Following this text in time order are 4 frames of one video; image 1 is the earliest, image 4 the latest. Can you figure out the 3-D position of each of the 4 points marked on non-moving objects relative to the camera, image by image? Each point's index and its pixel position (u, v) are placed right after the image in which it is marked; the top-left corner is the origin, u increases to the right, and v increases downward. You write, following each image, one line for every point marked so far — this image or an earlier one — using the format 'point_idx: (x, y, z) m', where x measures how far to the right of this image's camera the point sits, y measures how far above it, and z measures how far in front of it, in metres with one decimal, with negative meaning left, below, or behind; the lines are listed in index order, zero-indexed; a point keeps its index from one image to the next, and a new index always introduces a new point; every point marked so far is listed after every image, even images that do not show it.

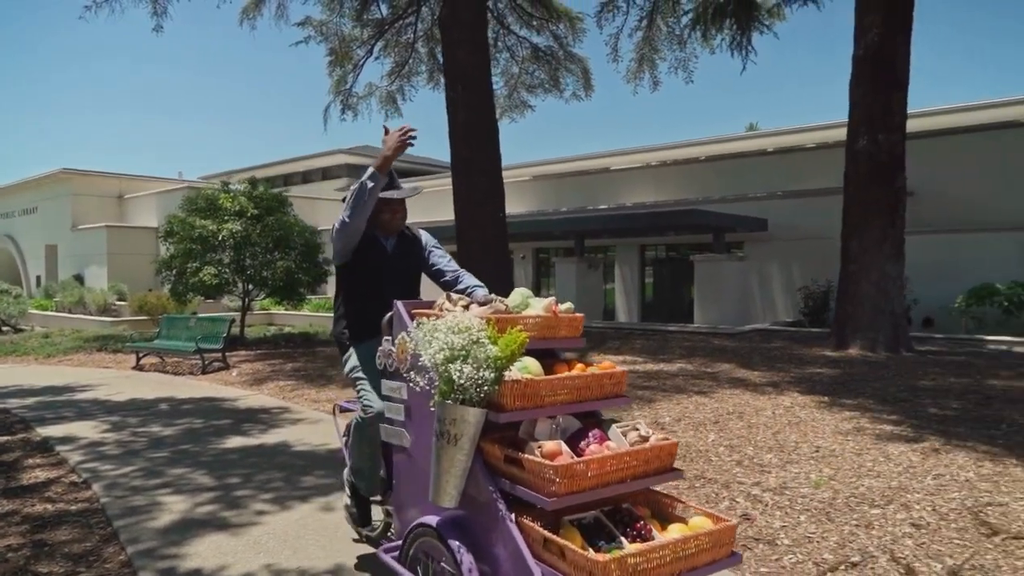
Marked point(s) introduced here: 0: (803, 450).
0: (+2.4, -1.4, +5.9) m
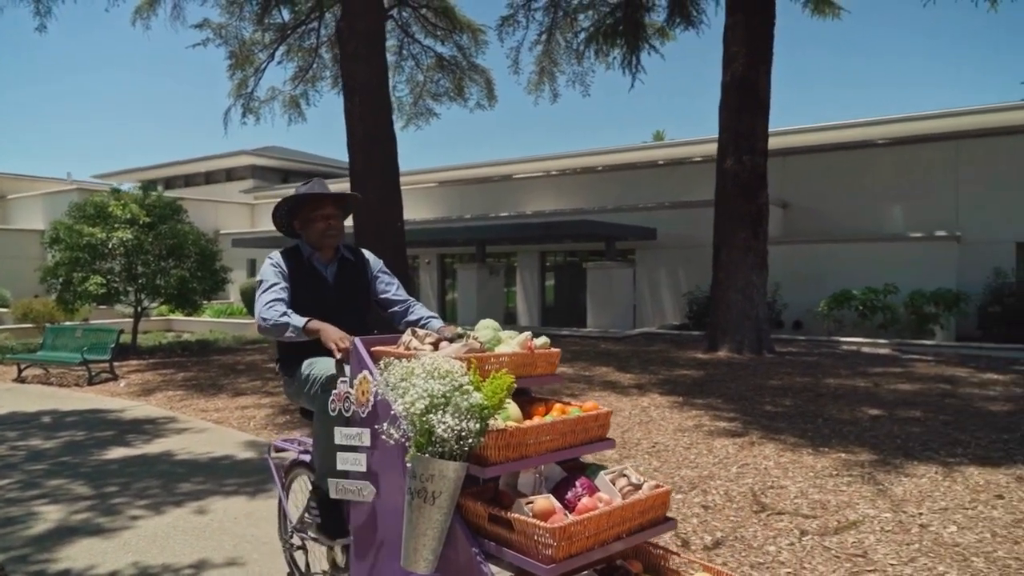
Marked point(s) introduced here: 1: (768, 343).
0: (+1.2, -1.5, +6.7) m
1: (+5.1, -1.1, +14.2) m
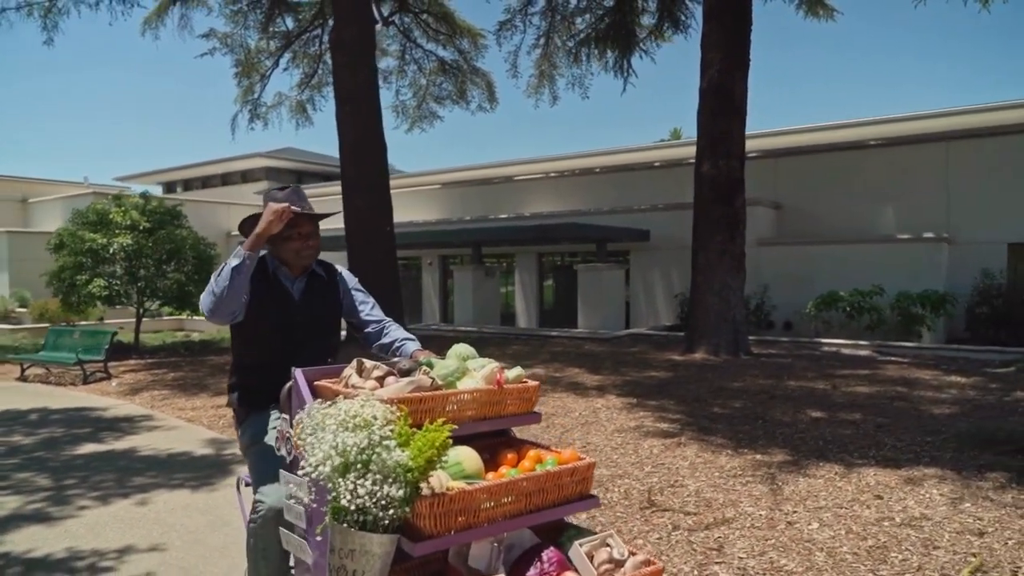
0: (+0.6, -1.6, +7.1) m
1: (+4.7, -1.2, +14.4) m
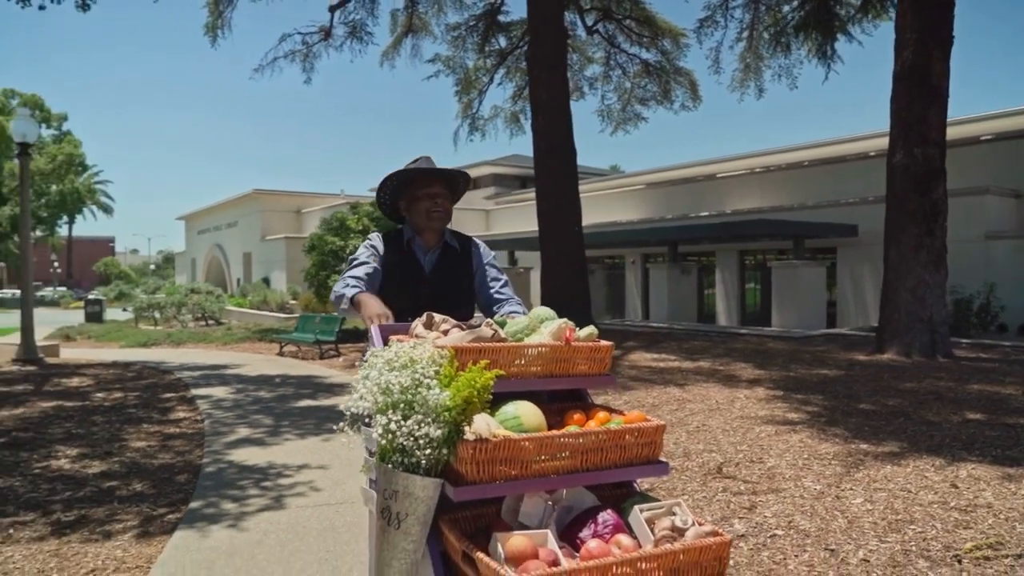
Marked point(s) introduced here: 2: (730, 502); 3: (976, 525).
0: (+1.9, -1.5, +7.7) m
1: (+8.1, -1.1, +13.4) m
2: (+1.6, -1.5, +5.0) m
3: (+2.9, -1.5, +4.4) m
